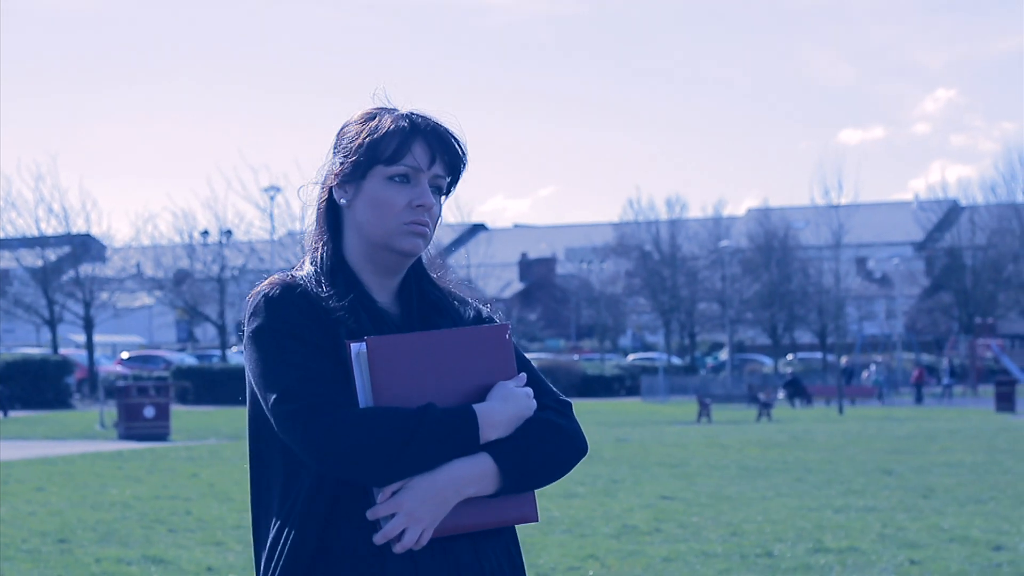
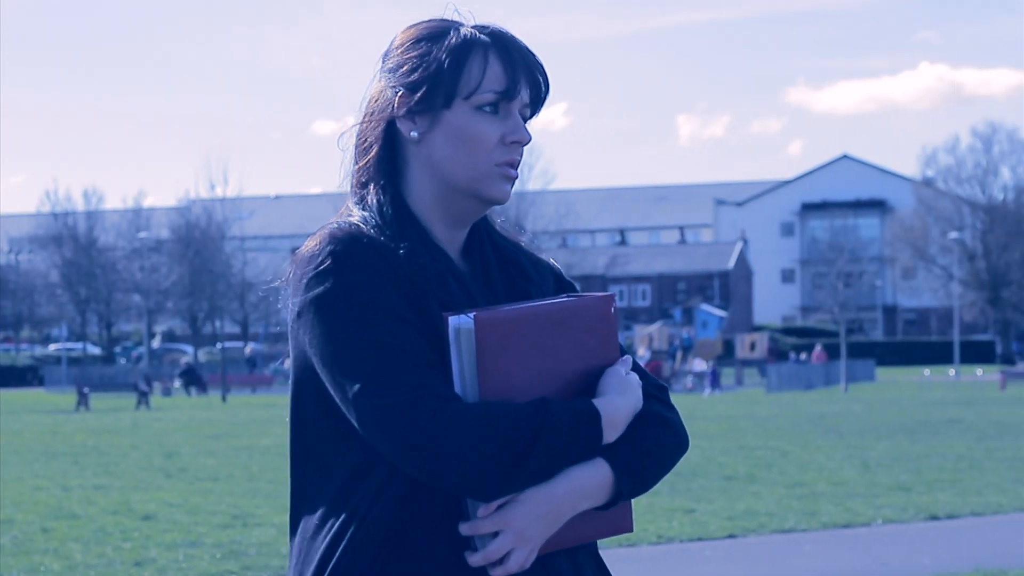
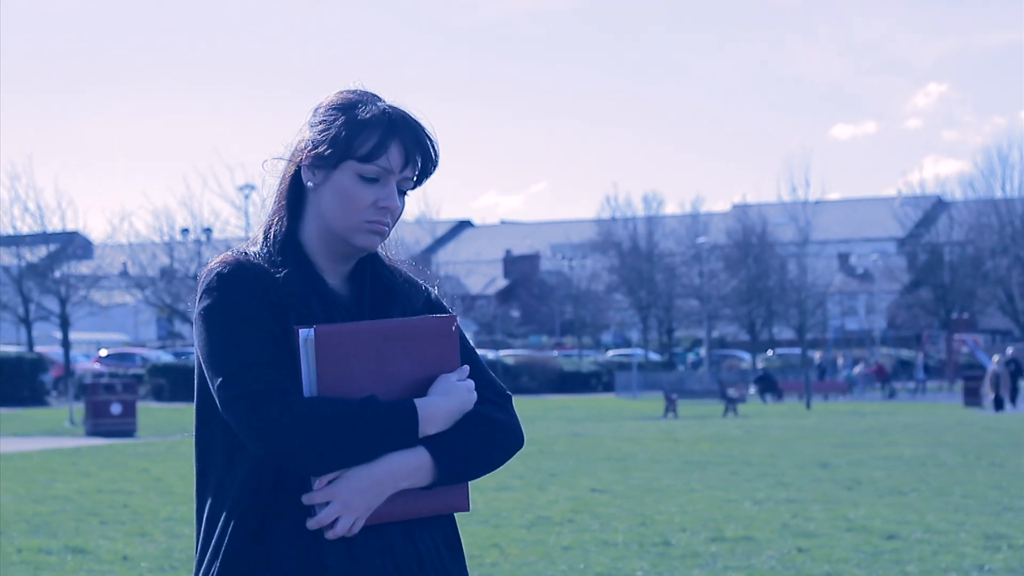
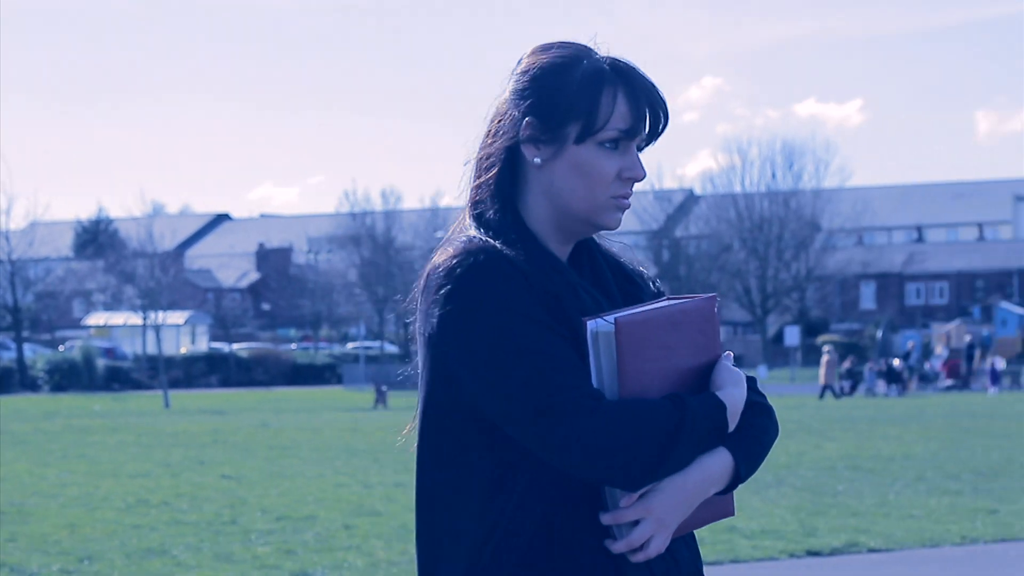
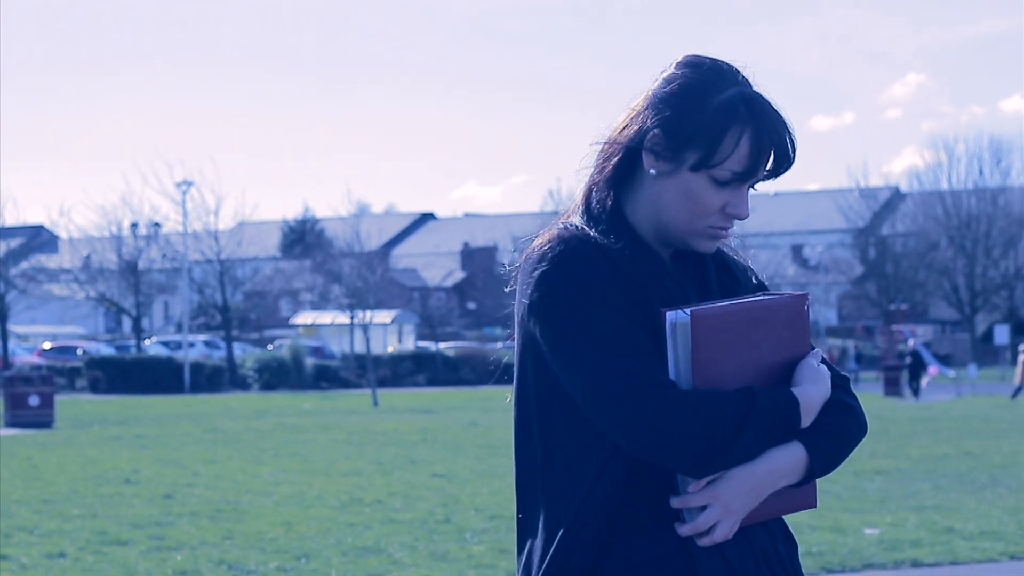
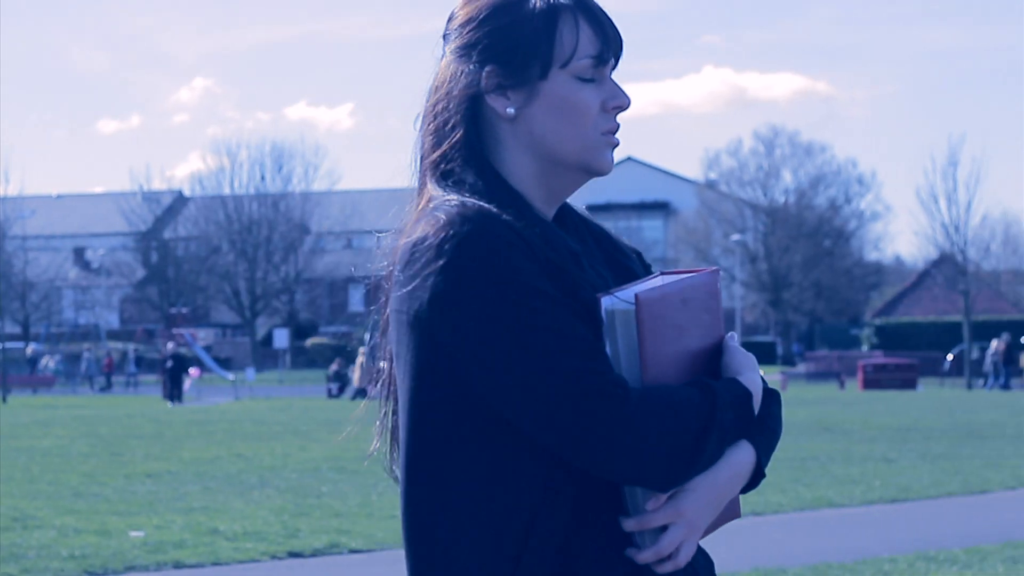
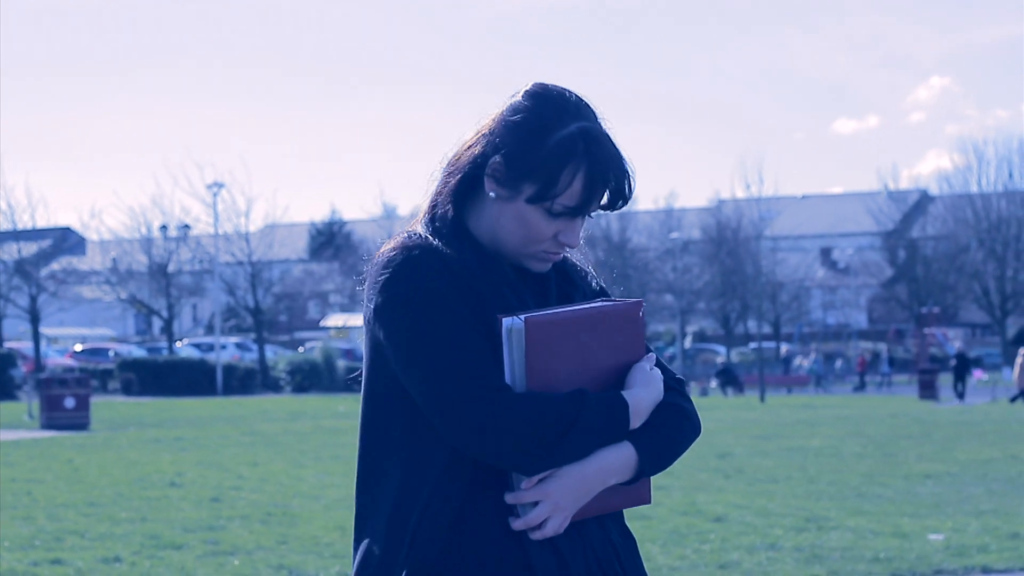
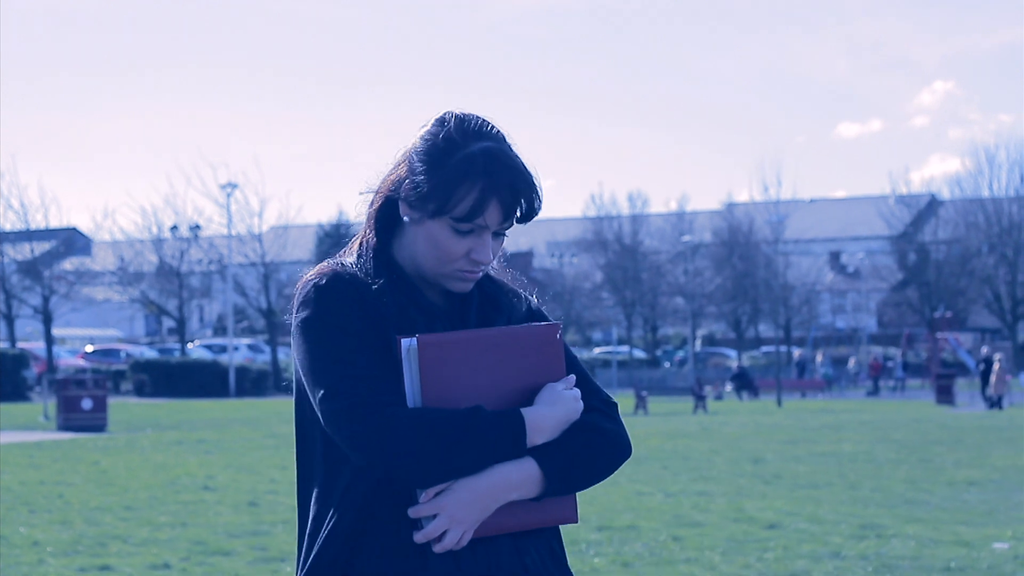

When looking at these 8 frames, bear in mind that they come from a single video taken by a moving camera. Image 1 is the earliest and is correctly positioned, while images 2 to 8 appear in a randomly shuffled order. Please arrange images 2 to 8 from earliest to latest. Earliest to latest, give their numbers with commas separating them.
3, 8, 7, 5, 4, 2, 6
